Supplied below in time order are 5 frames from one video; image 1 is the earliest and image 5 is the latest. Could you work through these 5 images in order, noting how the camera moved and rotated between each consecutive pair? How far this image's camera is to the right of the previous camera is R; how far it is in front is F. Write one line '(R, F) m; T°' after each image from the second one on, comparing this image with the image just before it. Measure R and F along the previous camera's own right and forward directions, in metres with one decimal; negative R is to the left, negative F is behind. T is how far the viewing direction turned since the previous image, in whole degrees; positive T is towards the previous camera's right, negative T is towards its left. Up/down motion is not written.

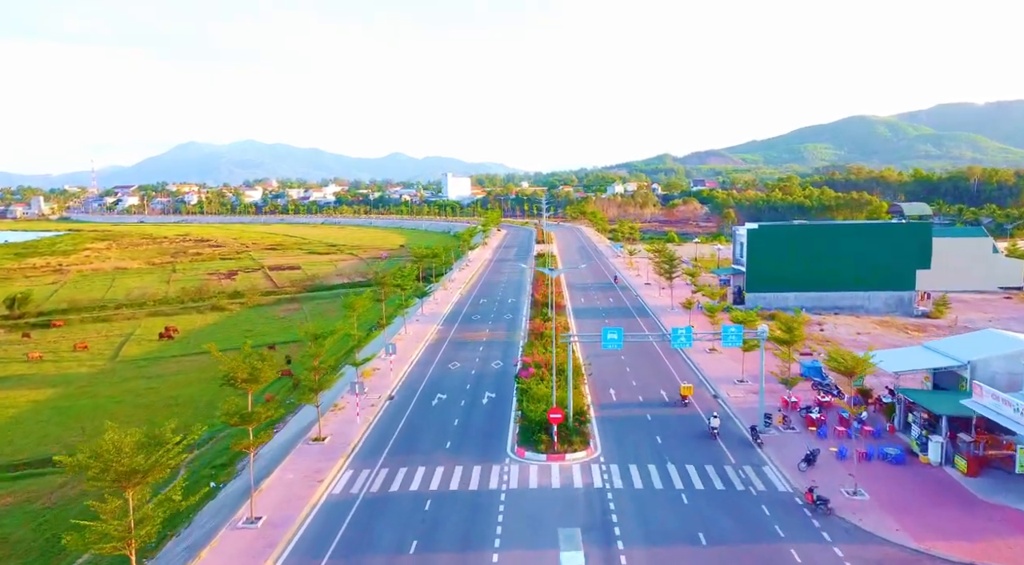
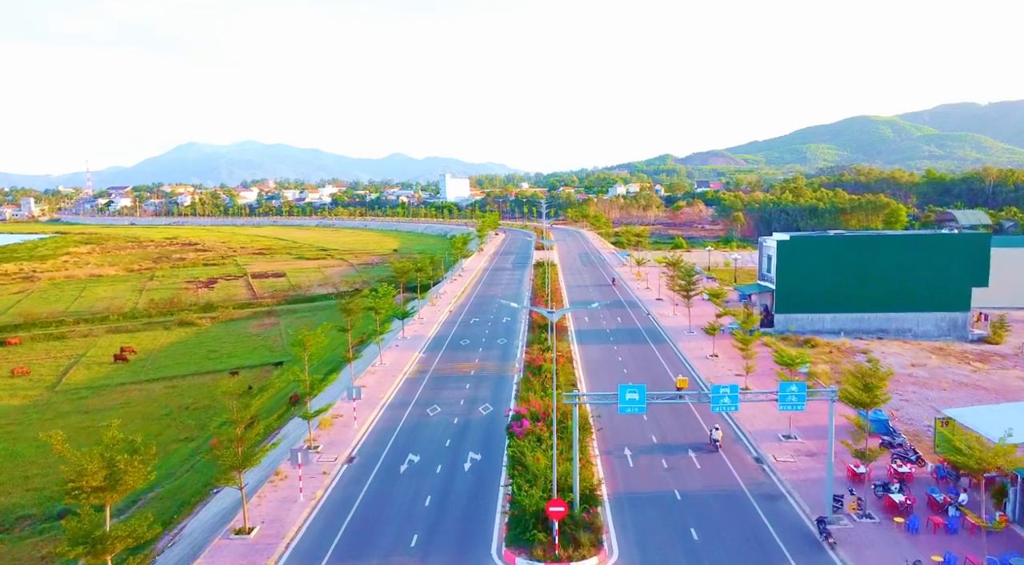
(+0.4, +6.9) m; 0°
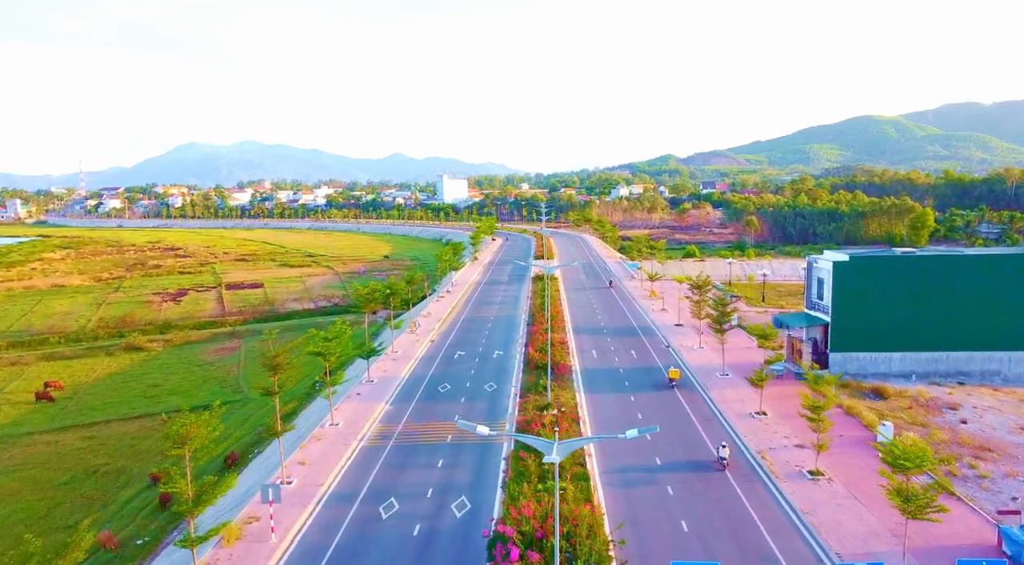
(+0.5, +9.1) m; 0°
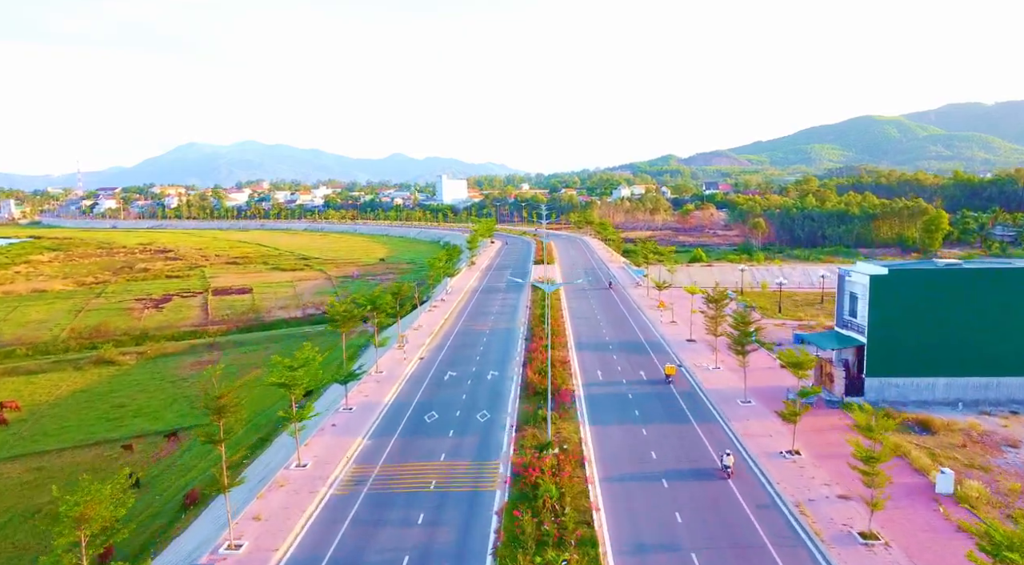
(+0.2, +4.2) m; 0°
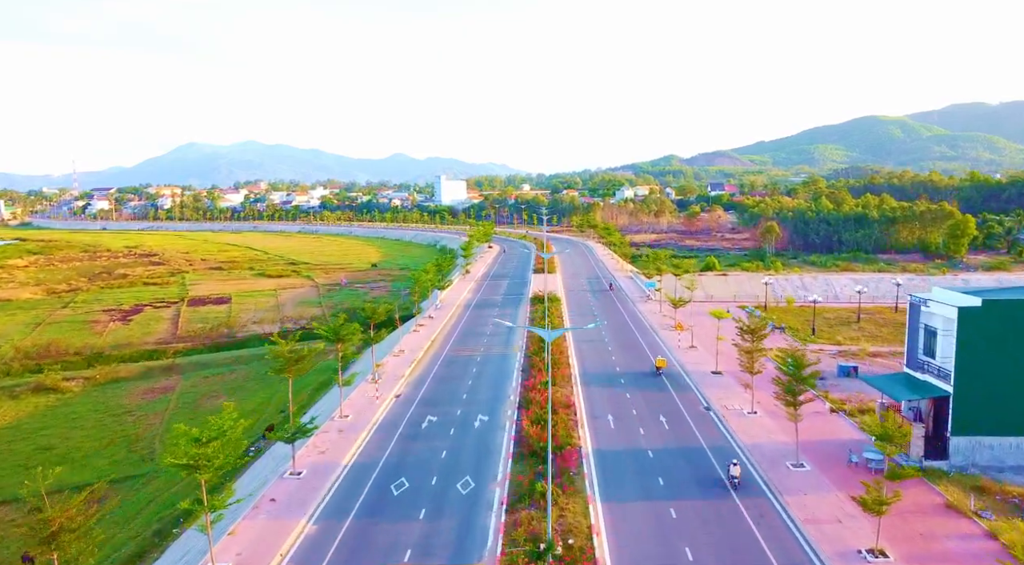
(+0.4, +7.0) m; 0°
